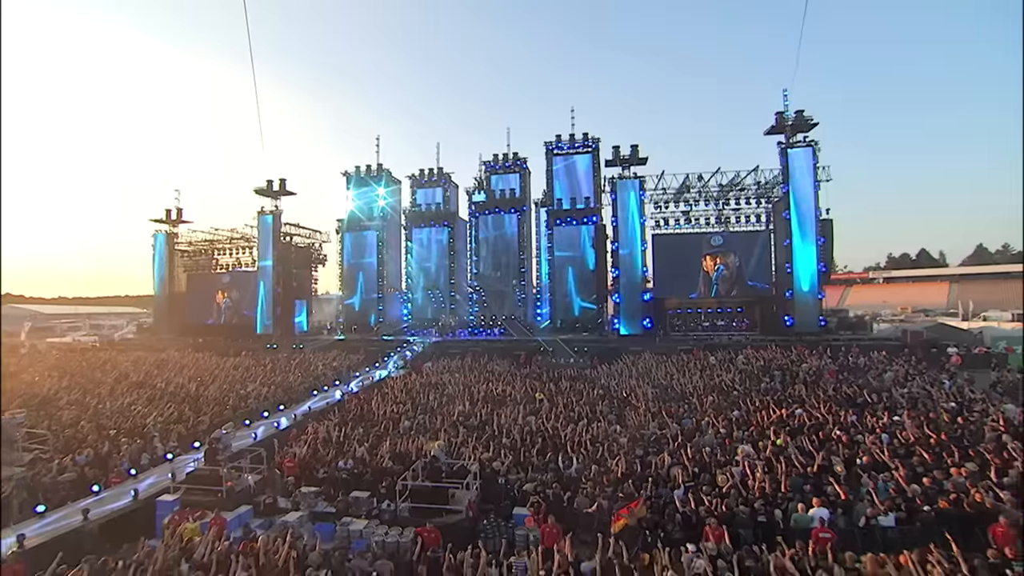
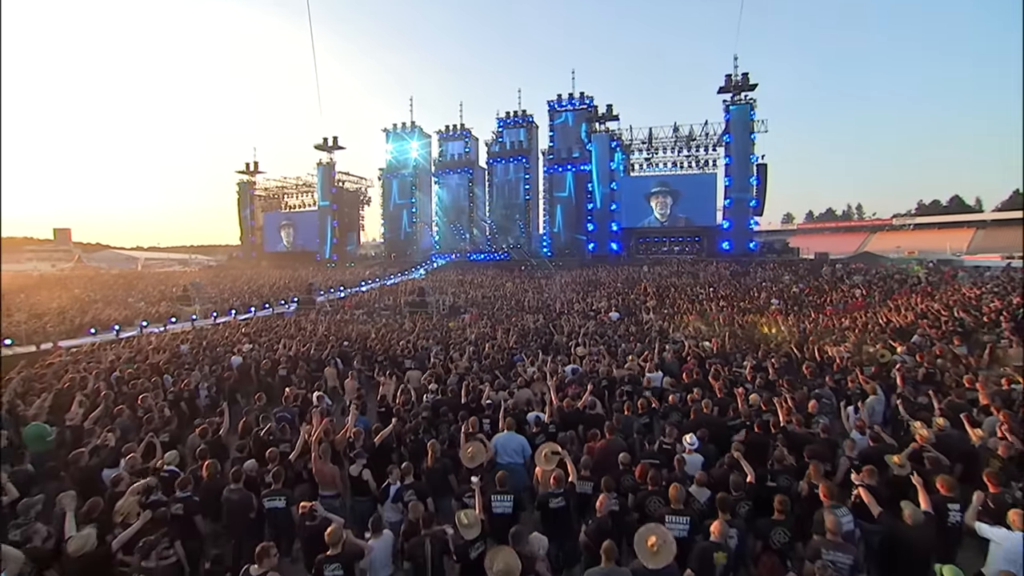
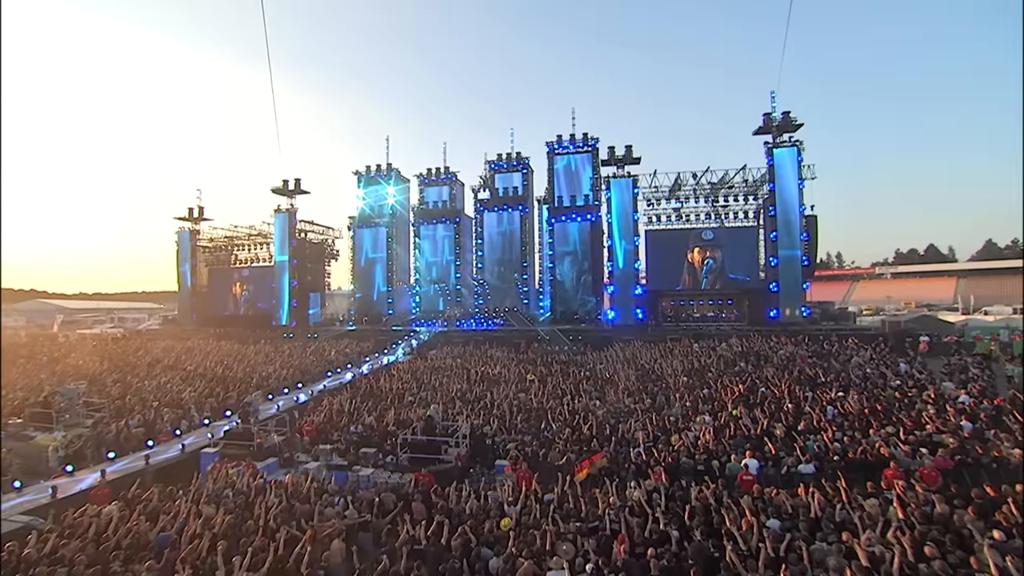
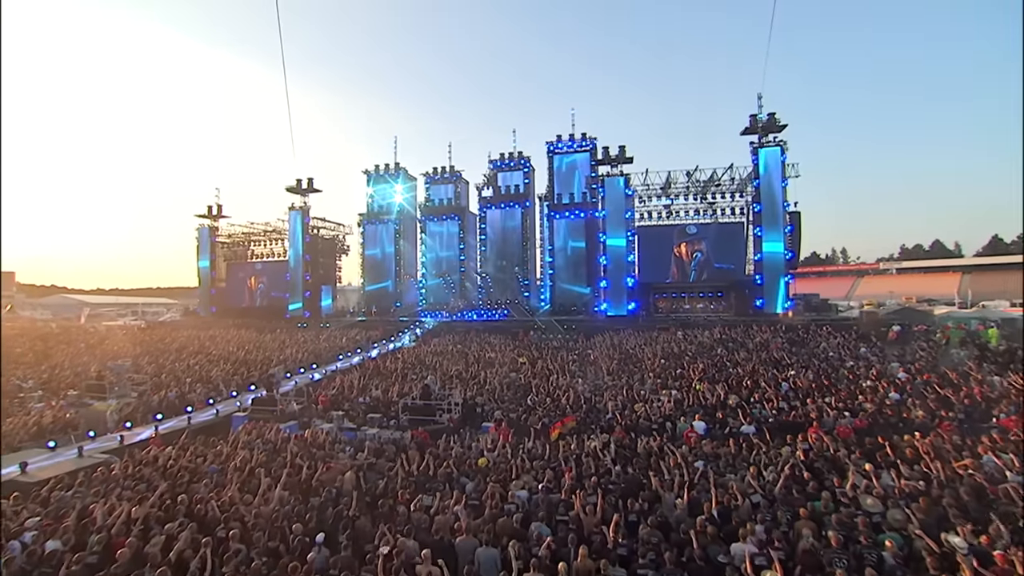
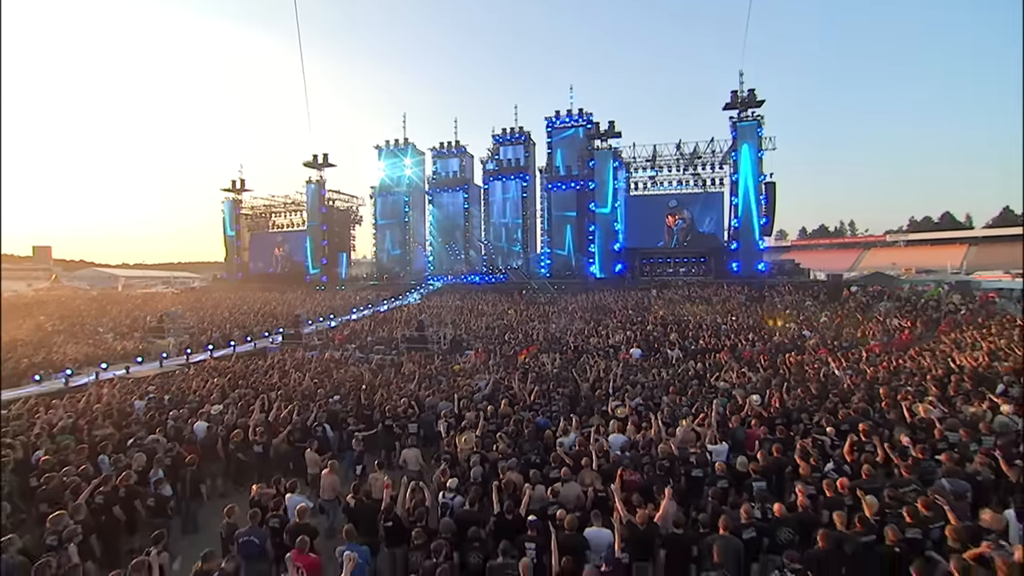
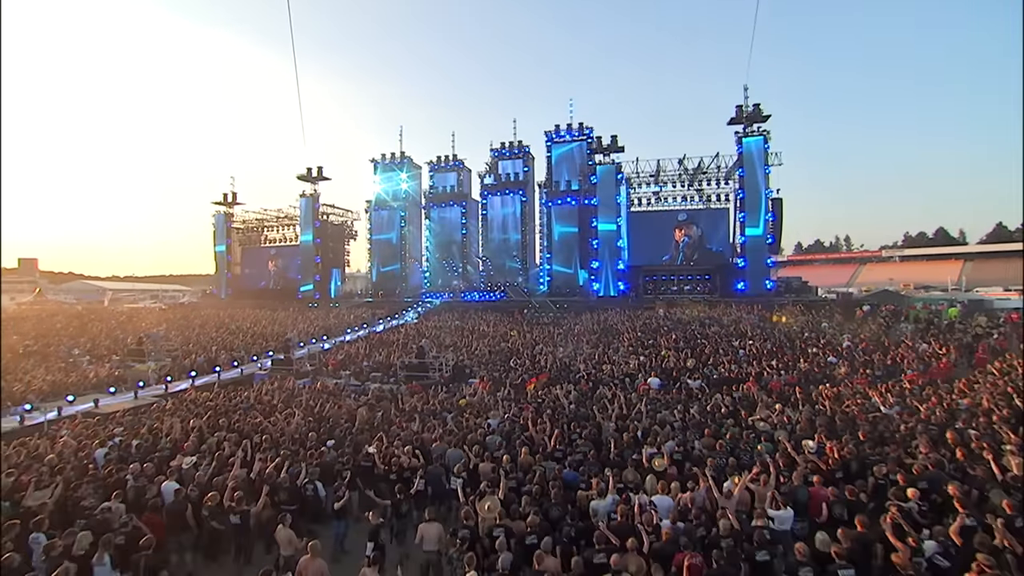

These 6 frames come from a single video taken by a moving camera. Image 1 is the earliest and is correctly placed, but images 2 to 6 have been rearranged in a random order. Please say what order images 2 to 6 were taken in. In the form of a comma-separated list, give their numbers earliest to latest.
3, 4, 6, 5, 2
